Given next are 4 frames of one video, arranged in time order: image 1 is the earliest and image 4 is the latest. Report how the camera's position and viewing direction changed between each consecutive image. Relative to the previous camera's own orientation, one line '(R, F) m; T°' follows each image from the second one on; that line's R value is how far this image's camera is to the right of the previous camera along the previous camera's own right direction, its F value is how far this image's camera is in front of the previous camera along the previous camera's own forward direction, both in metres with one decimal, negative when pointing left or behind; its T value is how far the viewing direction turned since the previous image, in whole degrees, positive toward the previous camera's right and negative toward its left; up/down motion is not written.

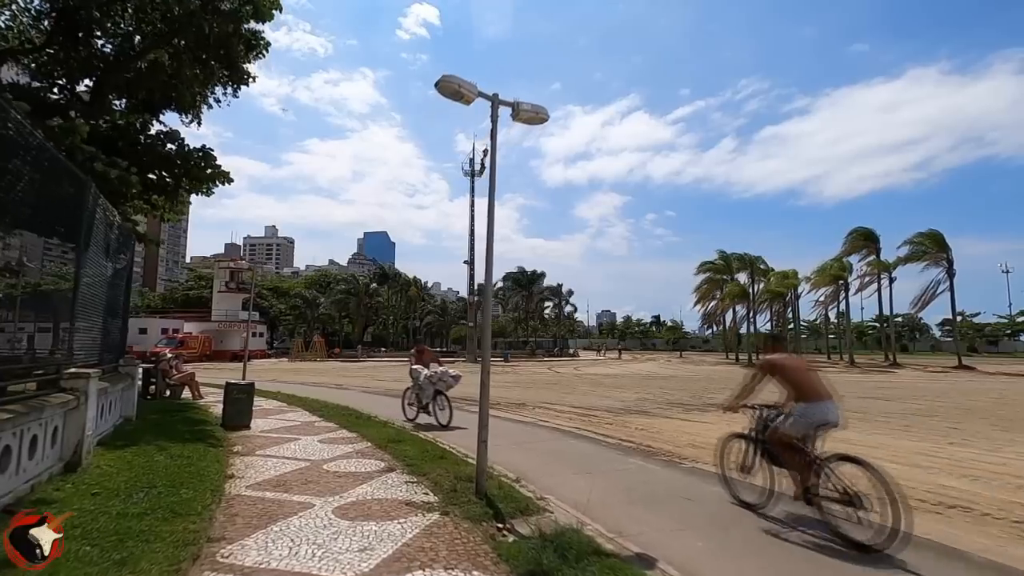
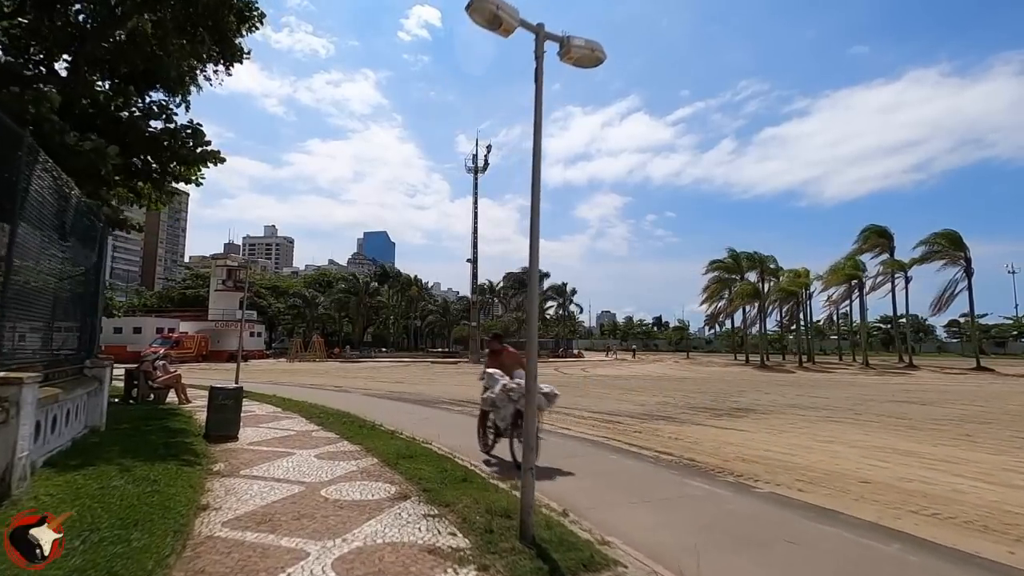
(-0.4, +1.3) m; 0°
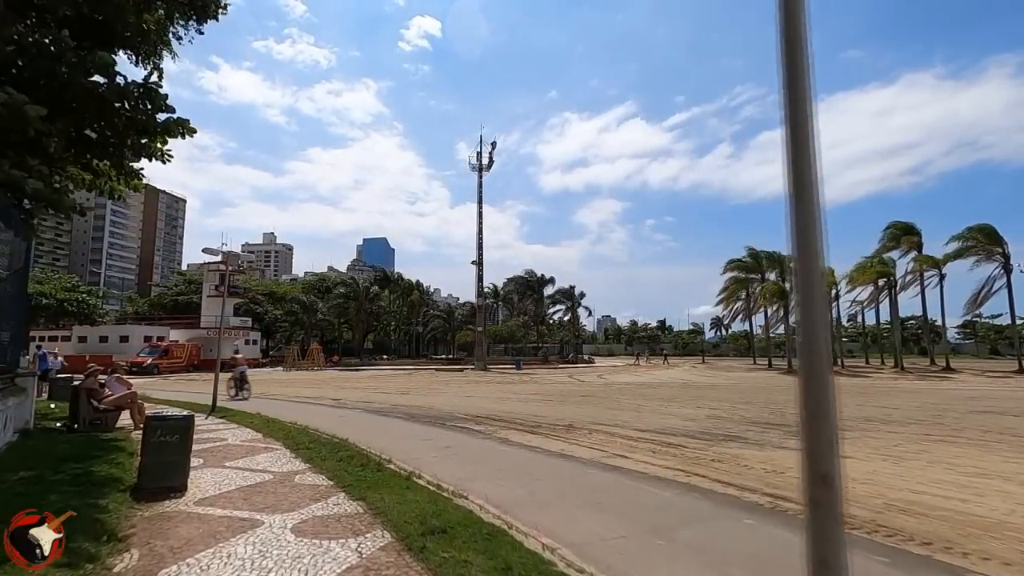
(-0.8, +2.7) m; 0°
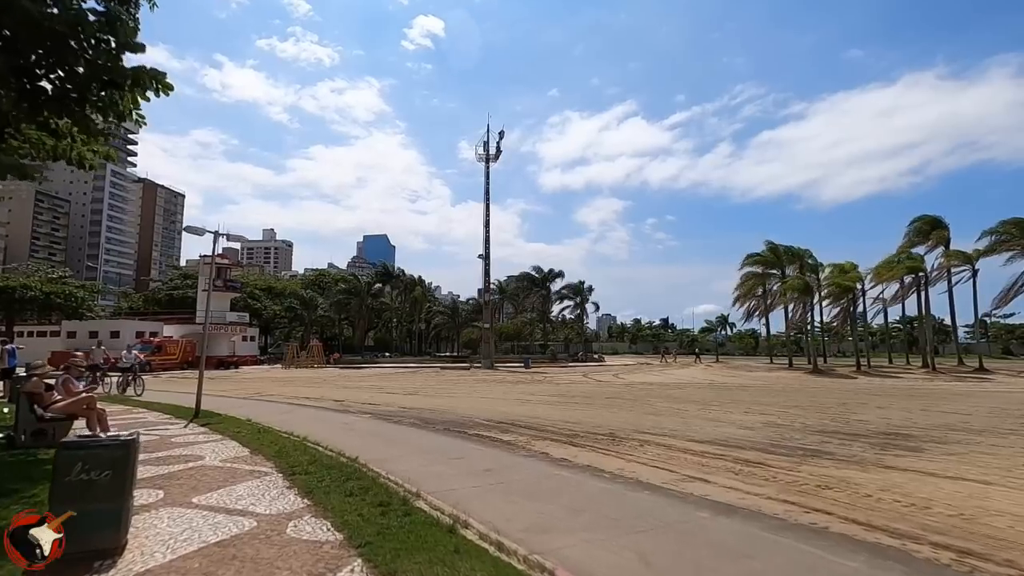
(-0.8, +2.1) m; 0°
